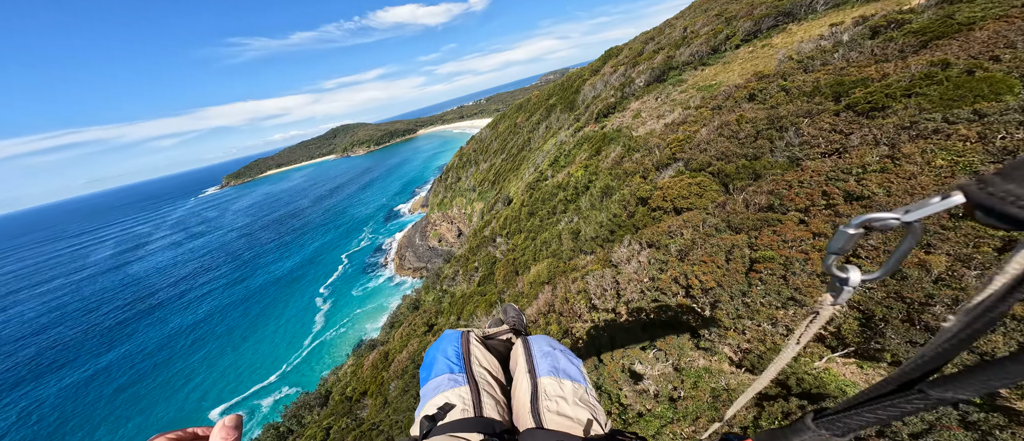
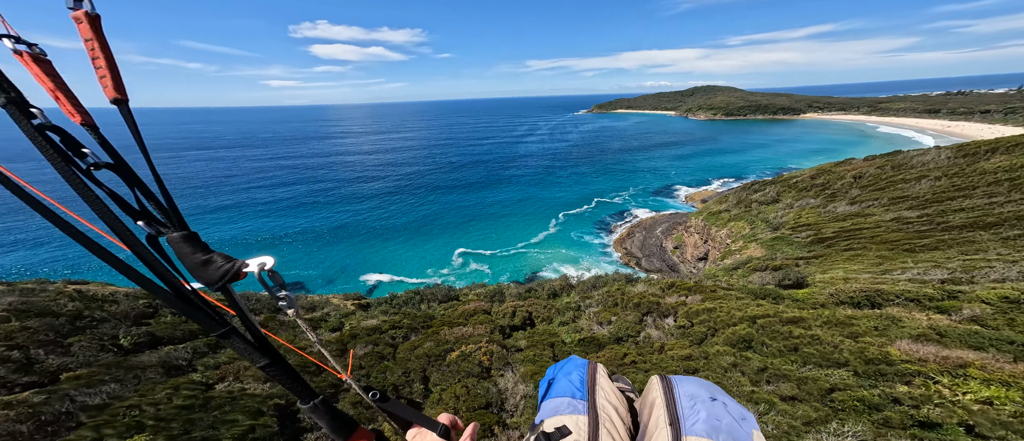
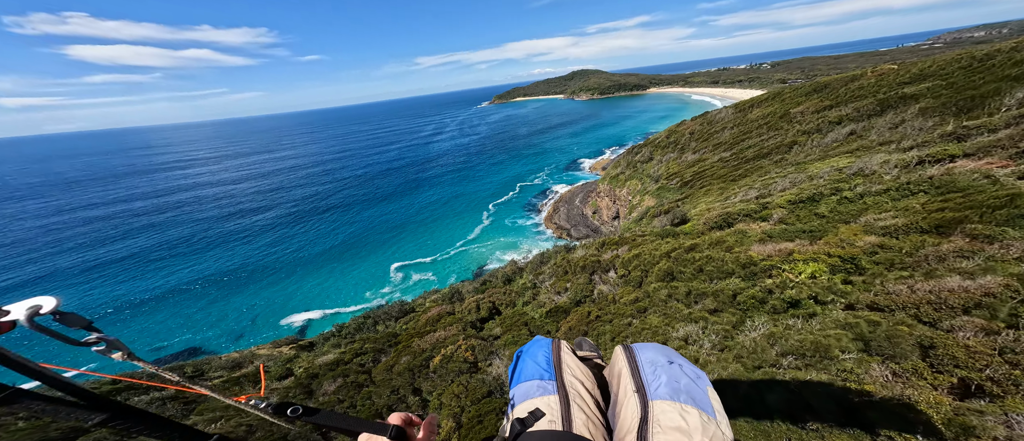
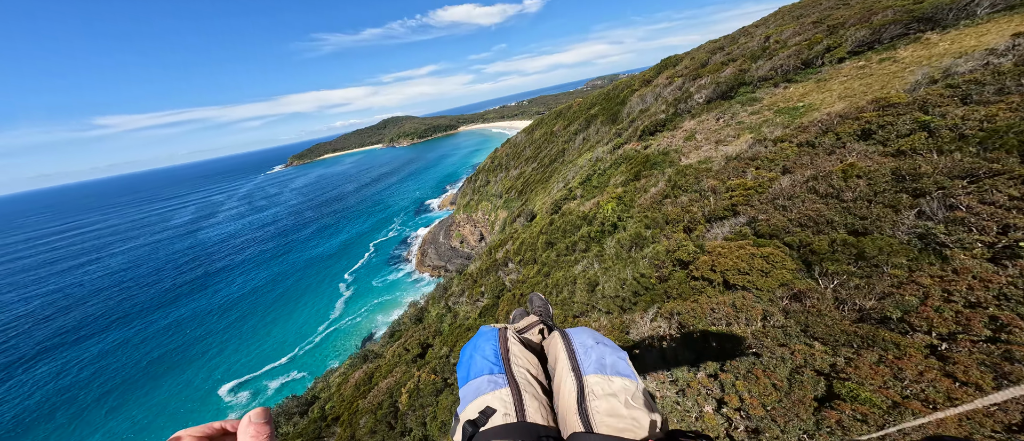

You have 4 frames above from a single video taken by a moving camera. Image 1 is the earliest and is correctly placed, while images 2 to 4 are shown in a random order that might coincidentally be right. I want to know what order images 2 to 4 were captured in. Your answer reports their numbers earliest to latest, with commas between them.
4, 3, 2
